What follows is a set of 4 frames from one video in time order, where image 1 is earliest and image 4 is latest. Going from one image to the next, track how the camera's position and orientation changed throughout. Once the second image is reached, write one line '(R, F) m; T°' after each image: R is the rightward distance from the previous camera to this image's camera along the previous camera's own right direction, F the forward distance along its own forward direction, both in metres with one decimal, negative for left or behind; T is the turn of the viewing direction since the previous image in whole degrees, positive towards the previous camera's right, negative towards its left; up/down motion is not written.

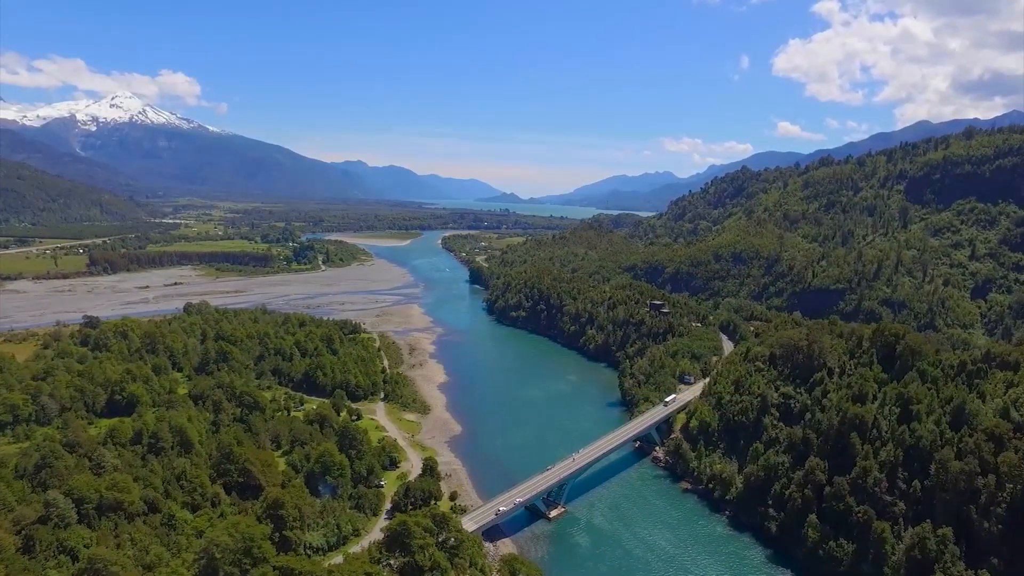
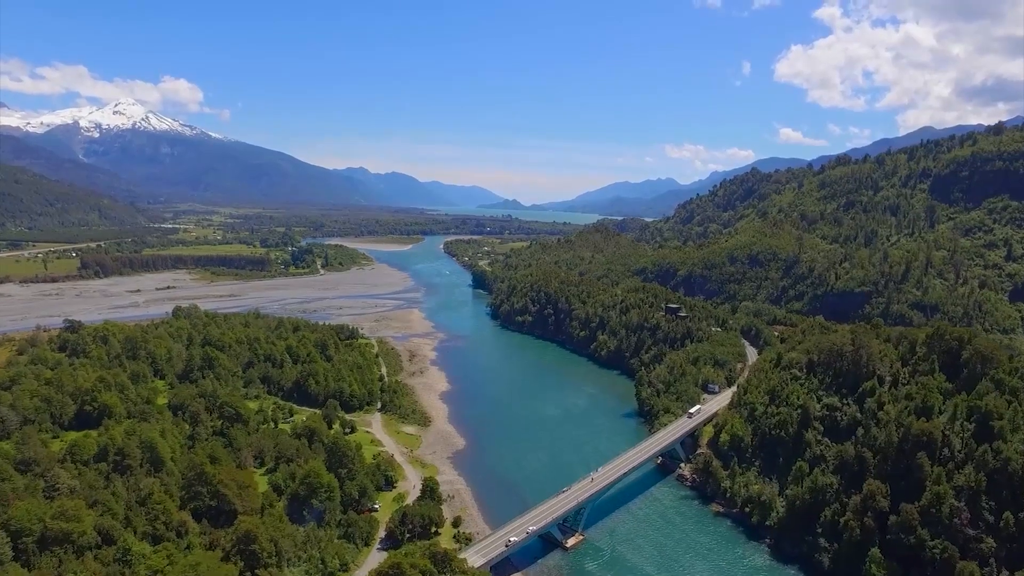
(-0.7, +6.0) m; 0°
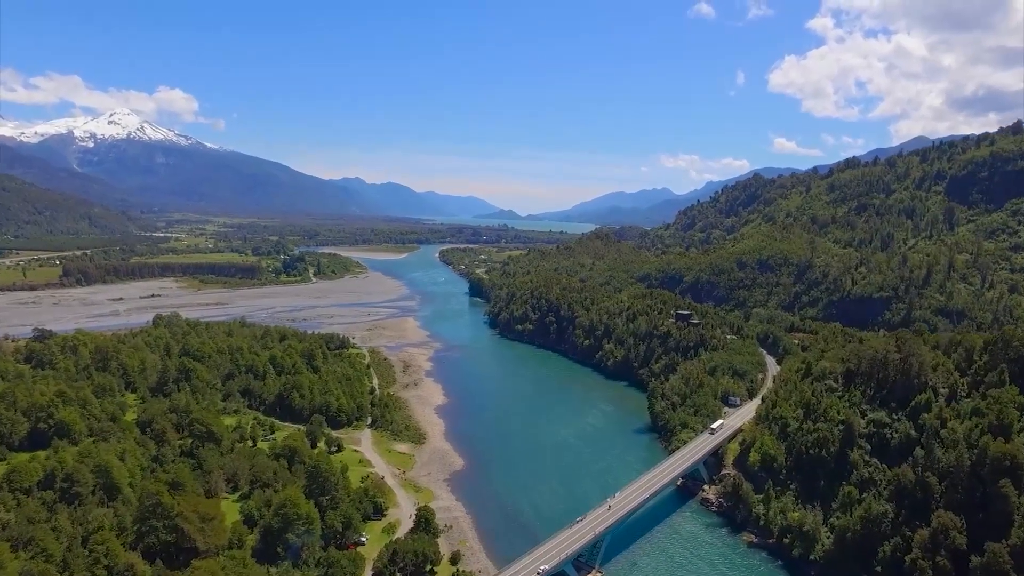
(-0.7, +5.8) m; 0°
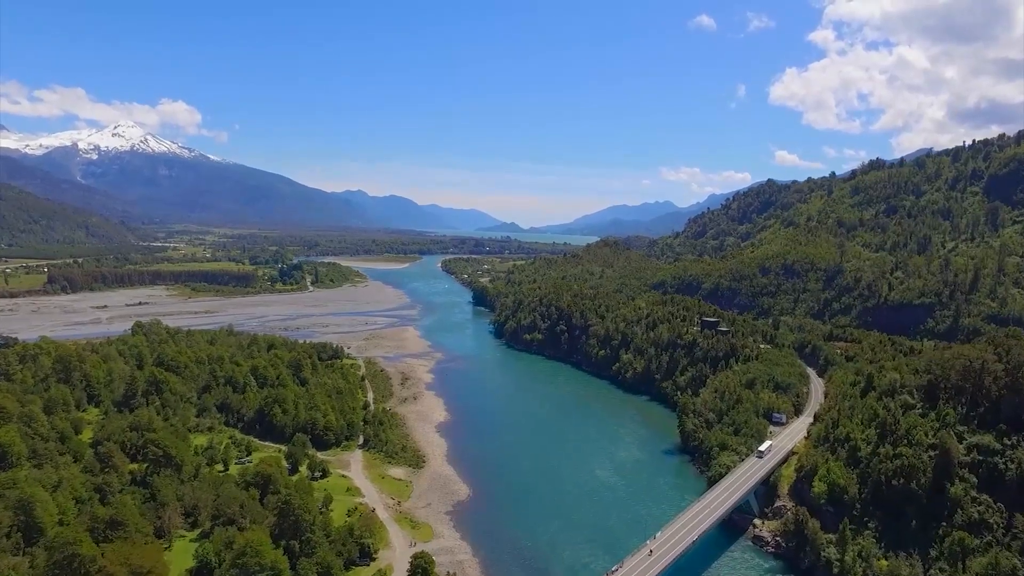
(-1.0, +8.1) m; 0°
